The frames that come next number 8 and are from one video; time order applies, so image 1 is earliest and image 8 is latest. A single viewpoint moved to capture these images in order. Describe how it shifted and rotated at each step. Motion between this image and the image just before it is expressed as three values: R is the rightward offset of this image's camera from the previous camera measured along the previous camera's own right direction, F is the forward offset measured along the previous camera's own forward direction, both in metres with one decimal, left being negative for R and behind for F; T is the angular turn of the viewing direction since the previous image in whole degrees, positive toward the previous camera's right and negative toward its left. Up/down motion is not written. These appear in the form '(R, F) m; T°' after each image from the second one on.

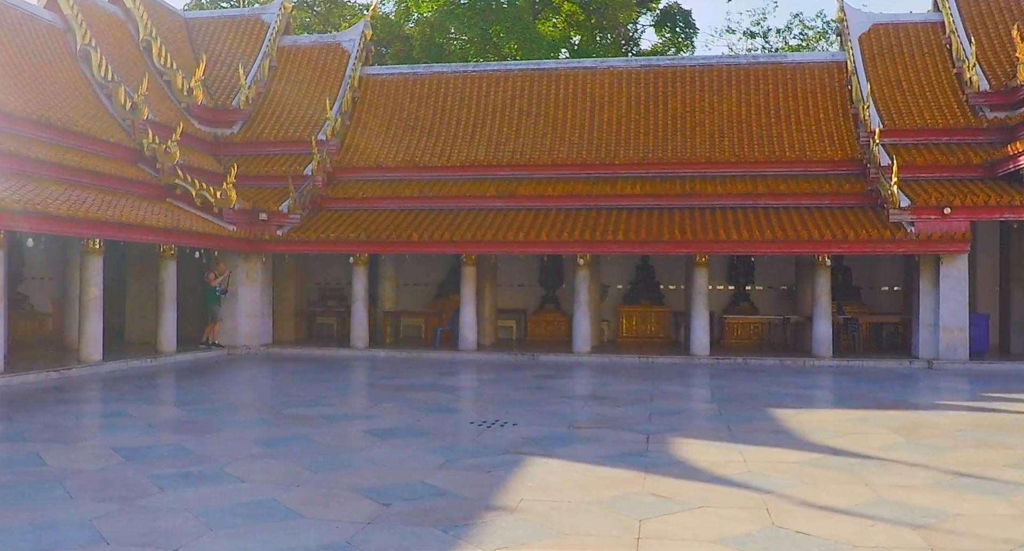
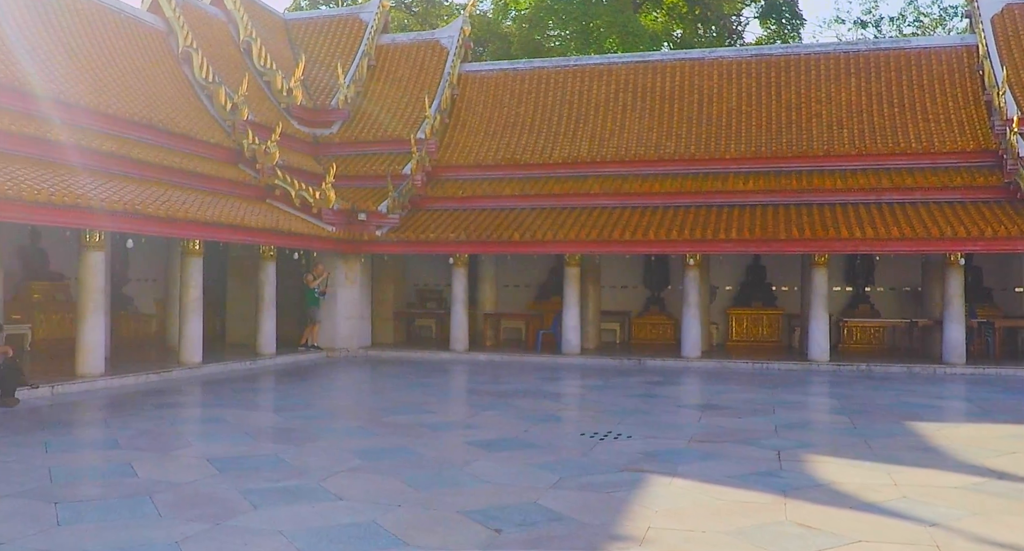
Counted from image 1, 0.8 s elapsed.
(-0.2, +0.6) m; -6°
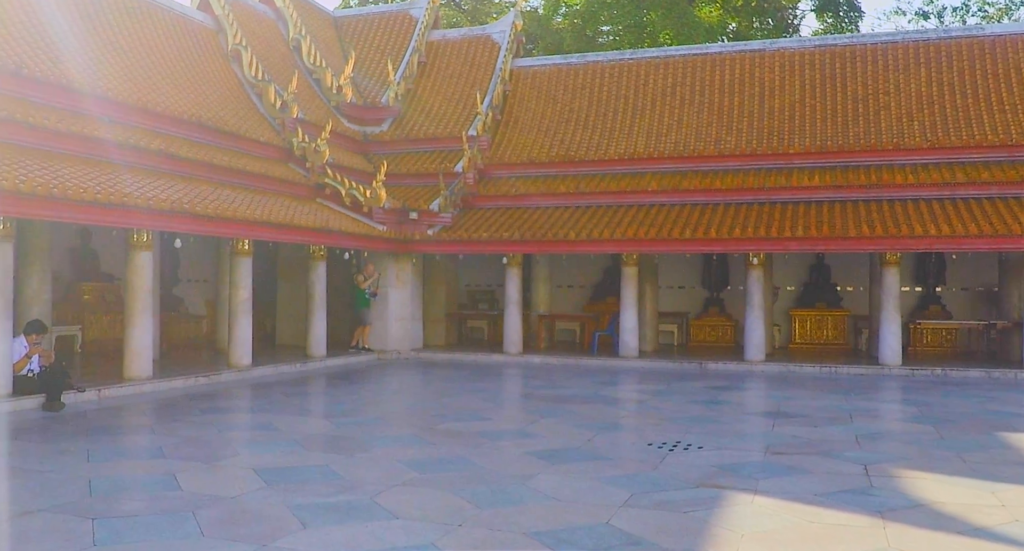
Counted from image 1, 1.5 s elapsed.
(-0.1, +0.5) m; -3°
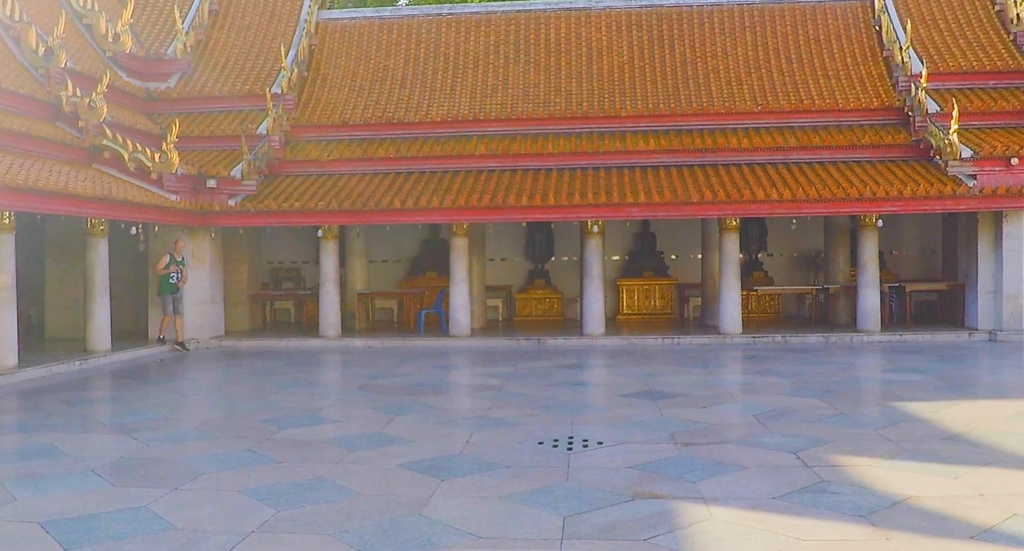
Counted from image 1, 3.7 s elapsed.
(-0.6, +1.5) m; +14°
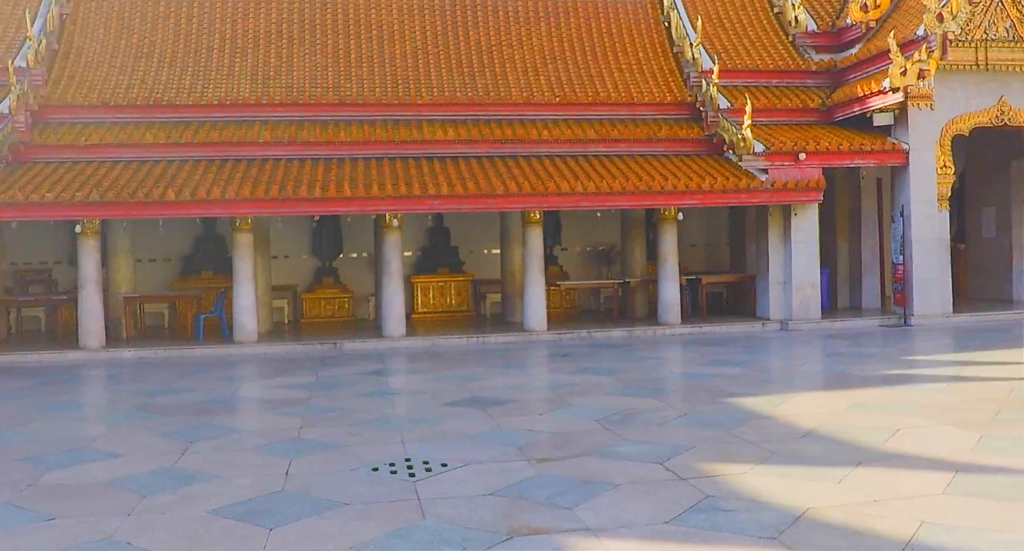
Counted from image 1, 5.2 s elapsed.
(-0.4, +0.9) m; +15°
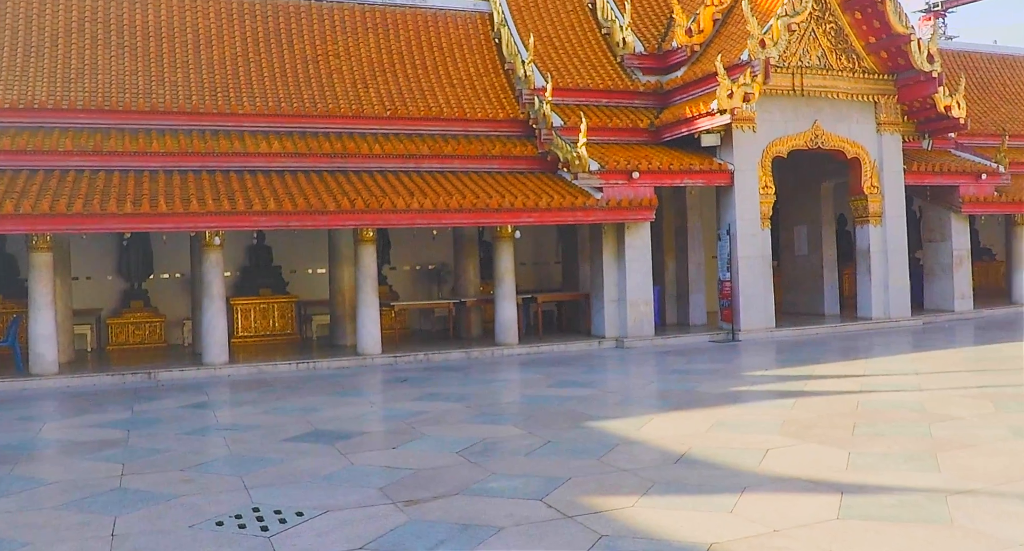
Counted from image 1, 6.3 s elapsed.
(-0.3, +0.5) m; +12°
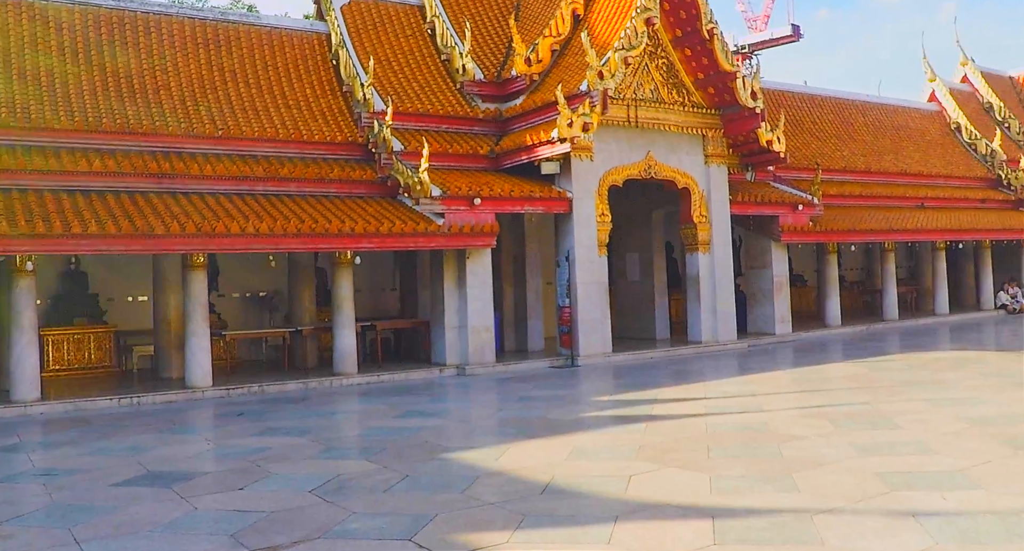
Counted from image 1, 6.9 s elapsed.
(-0.2, +0.2) m; +11°
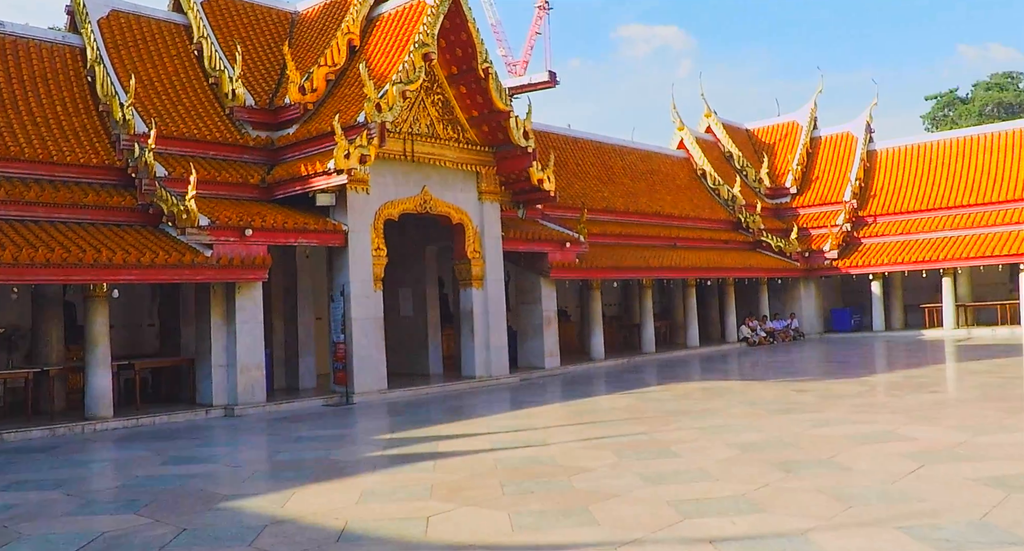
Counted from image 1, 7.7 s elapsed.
(-0.2, +0.1) m; +16°
